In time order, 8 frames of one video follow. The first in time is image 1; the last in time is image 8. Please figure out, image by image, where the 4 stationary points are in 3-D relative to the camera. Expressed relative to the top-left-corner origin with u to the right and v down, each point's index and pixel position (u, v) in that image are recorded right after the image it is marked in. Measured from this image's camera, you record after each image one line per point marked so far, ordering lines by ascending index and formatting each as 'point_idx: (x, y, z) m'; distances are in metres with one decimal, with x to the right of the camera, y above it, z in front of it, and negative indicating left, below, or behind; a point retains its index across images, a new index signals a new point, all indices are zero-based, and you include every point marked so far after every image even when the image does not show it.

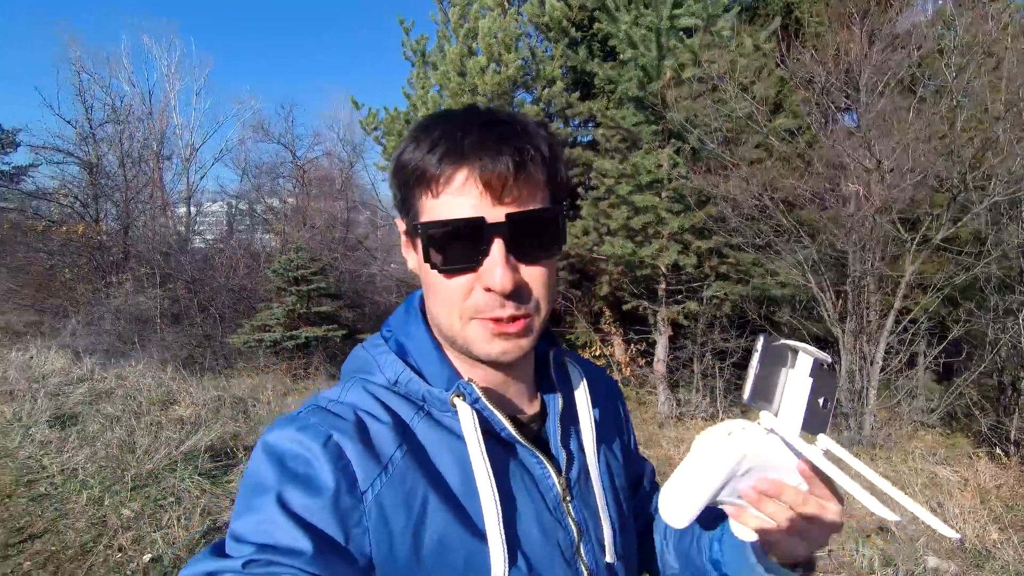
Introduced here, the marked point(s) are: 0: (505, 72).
0: (-0.1, +2.7, +8.1) m
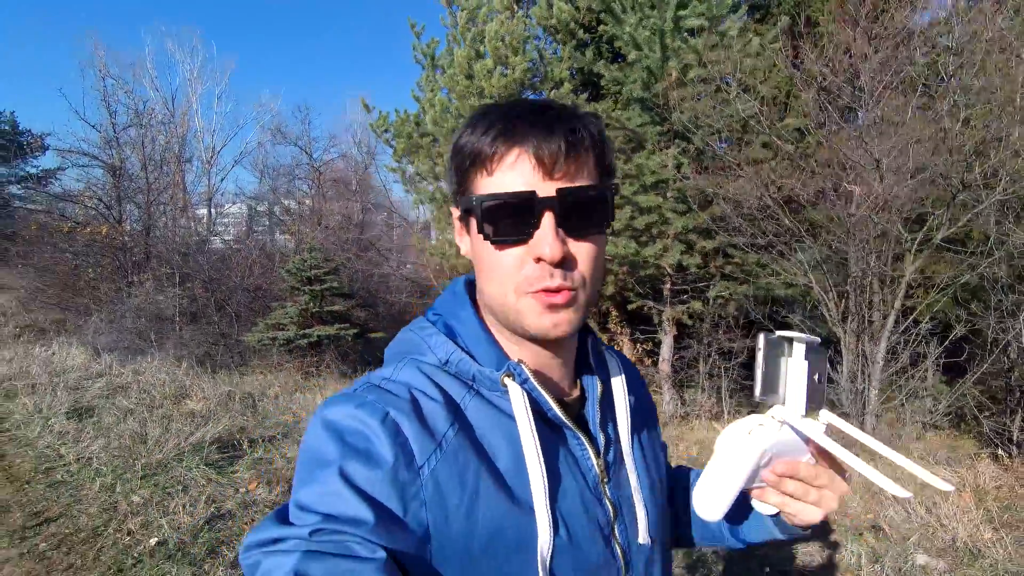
0: (0.0, +2.7, +8.1) m
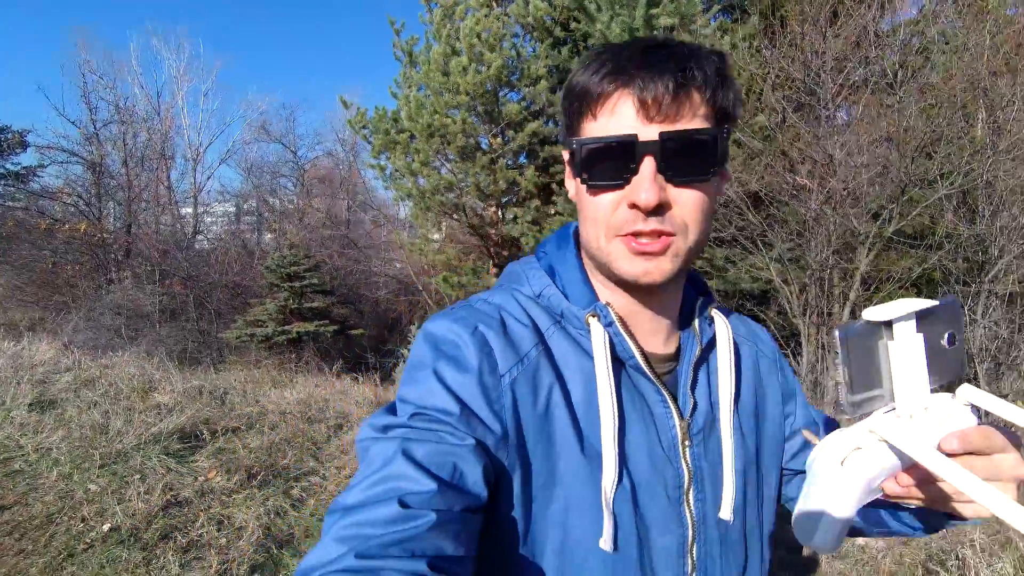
0: (-0.3, +2.8, +8.2) m
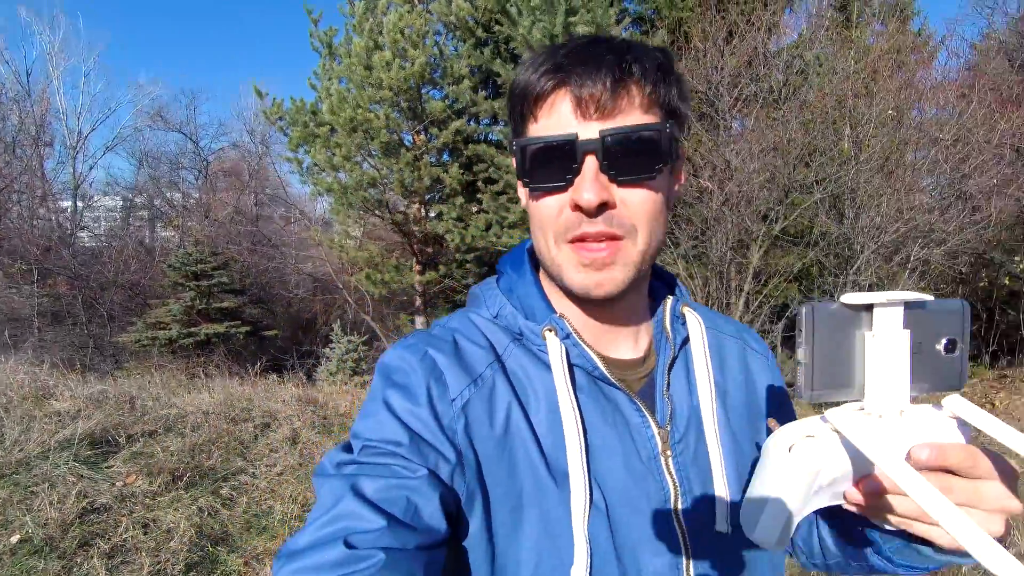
0: (-1.3, +2.8, +8.1) m
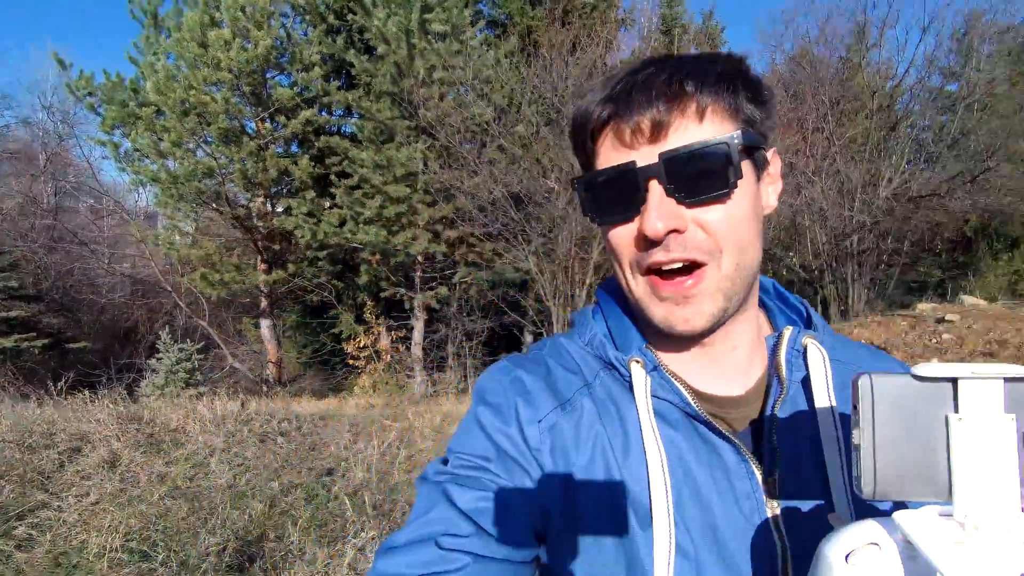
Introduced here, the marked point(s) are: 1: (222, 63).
0: (-3.1, +2.8, +7.5) m
1: (-3.3, +2.5, +7.3) m
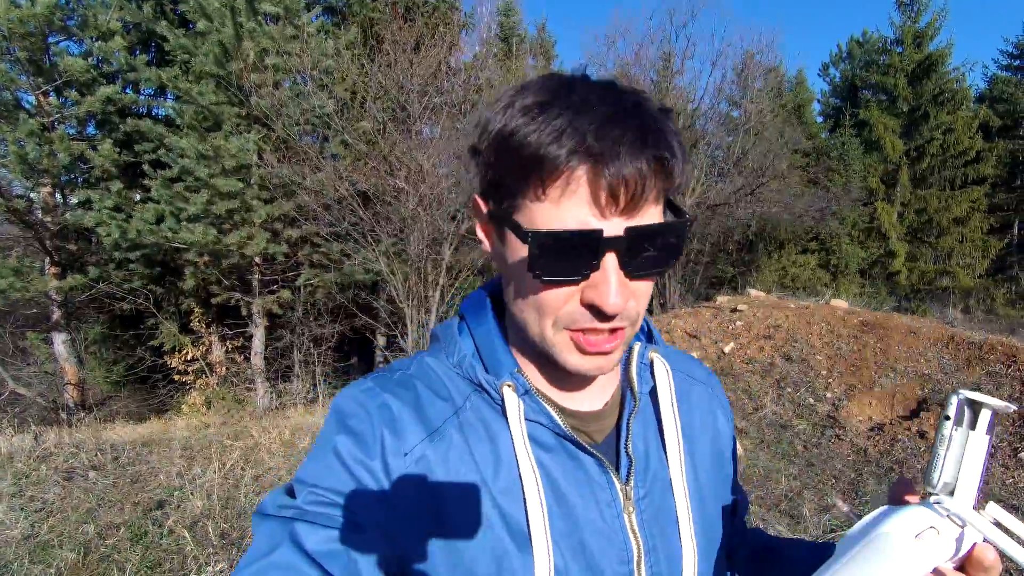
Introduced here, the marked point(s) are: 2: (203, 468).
0: (-4.6, +2.7, +6.2) m
1: (-4.8, +2.4, +5.9) m
2: (-3.0, -1.8, +6.2) m
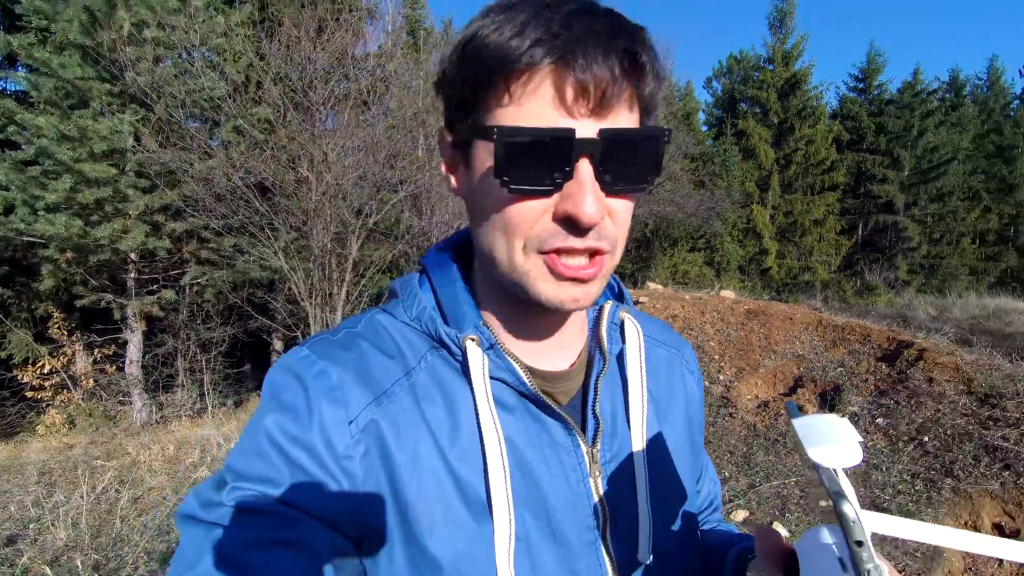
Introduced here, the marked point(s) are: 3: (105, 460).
0: (-5.3, +2.7, +5.1) m
1: (-5.4, +2.5, +4.8) m
2: (-3.7, -1.7, +5.4) m
3: (-4.0, -1.7, +6.3) m
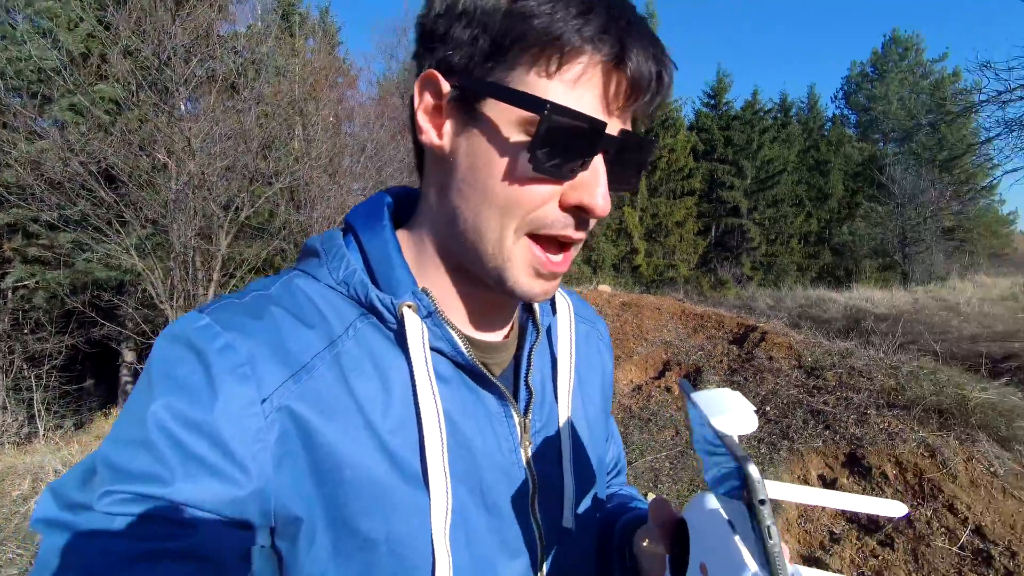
0: (-5.9, +2.7, +3.7) m
1: (-5.9, +2.4, +3.3) m
2: (-4.3, -1.7, +4.3) m
3: (-4.9, -1.7, +5.1) m
